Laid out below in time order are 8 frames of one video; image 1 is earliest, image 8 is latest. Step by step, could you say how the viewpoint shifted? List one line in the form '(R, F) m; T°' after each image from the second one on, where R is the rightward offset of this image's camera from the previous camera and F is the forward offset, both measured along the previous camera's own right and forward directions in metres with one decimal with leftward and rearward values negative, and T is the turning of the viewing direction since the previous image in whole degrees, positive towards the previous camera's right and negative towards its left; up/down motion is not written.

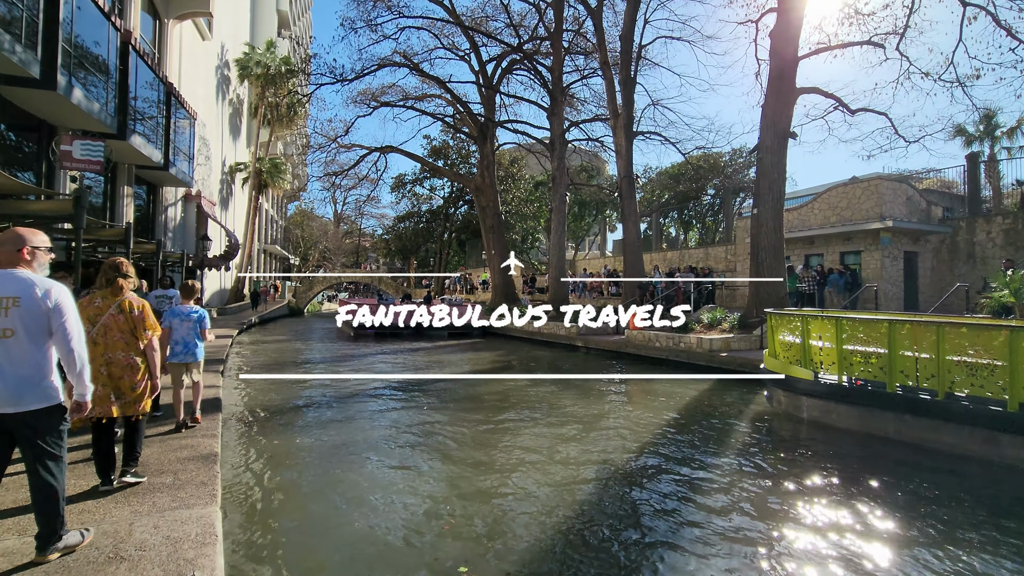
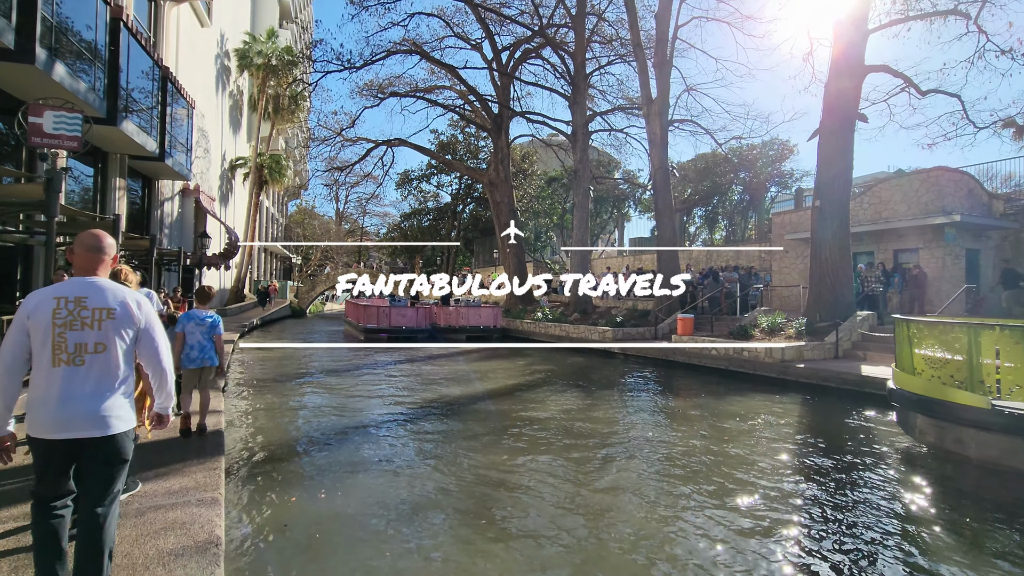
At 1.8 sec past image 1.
(-0.8, +1.5) m; 0°
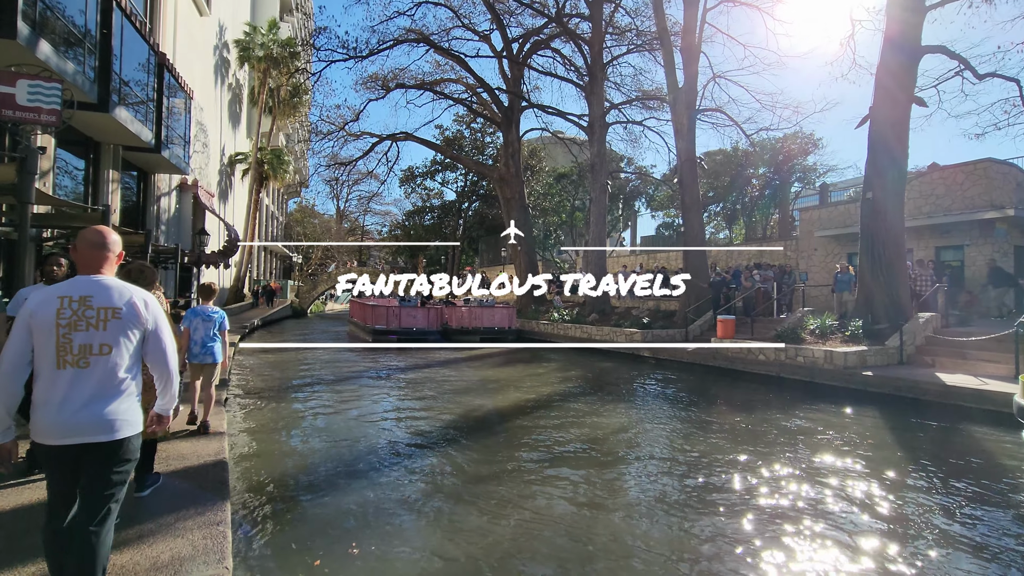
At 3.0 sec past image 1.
(-0.6, +1.0) m; 0°
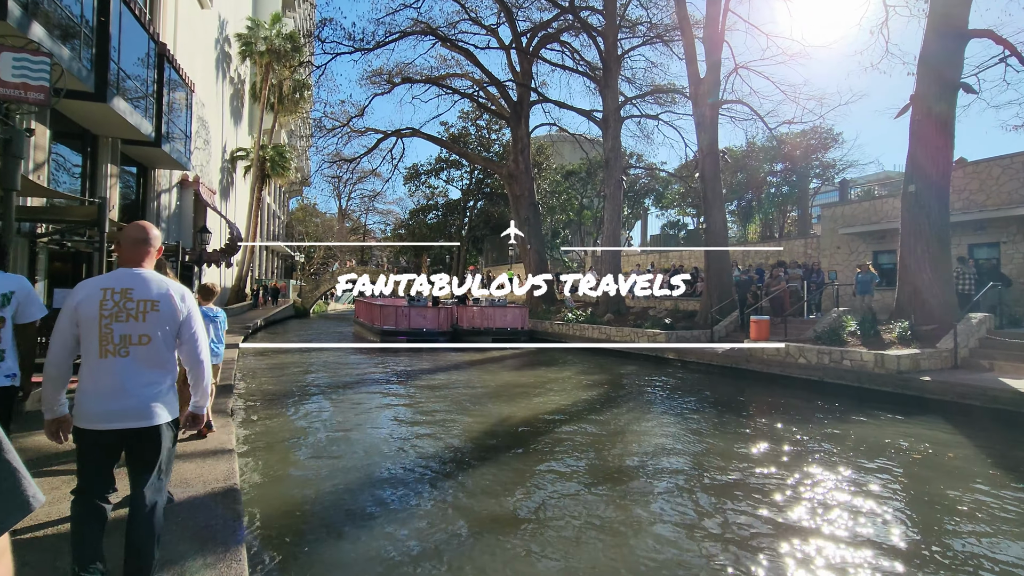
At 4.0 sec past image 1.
(-0.4, +0.7) m; 0°
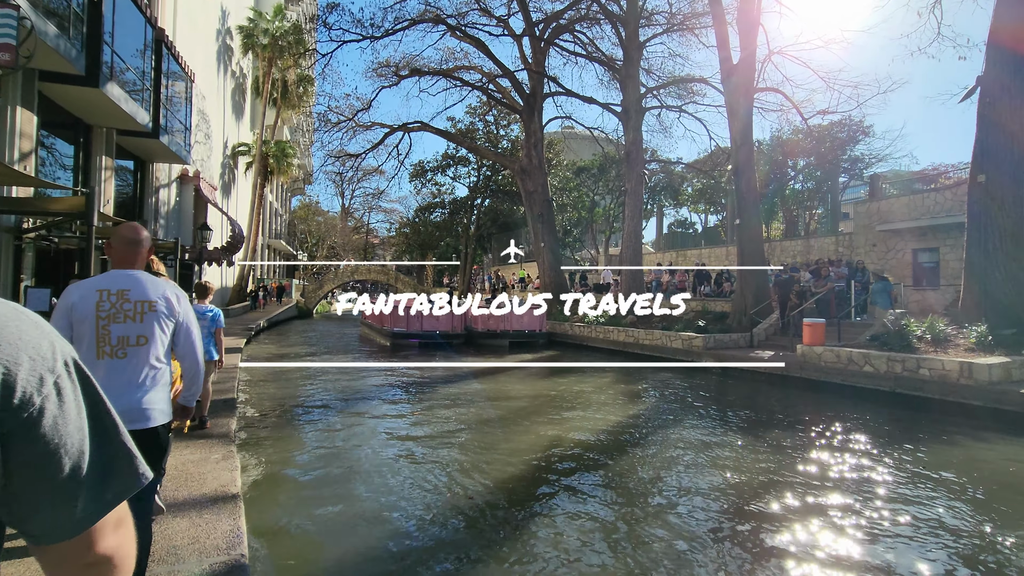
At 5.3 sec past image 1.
(-0.5, +1.0) m; 0°
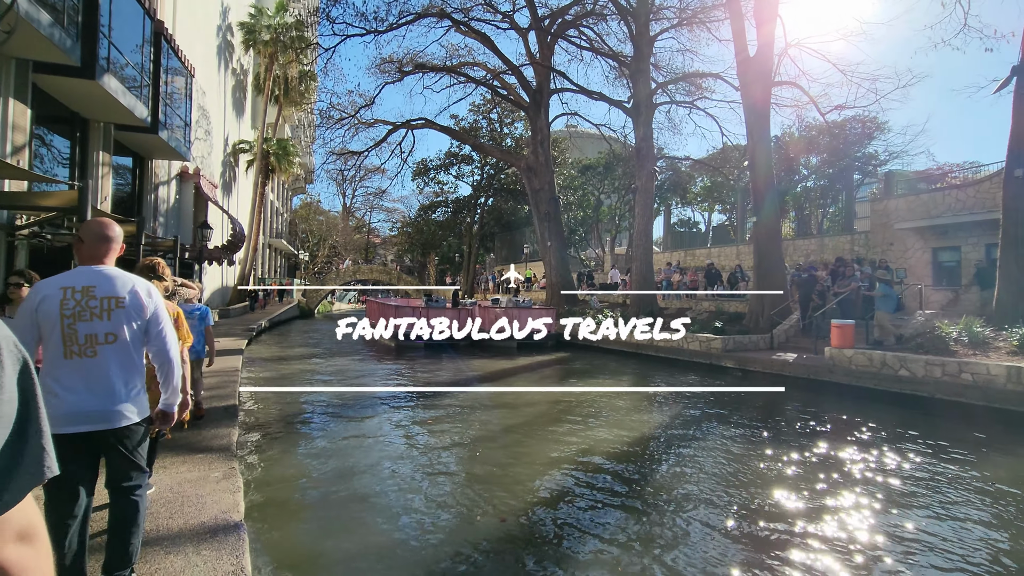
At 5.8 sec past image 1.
(-0.2, +0.5) m; 0°
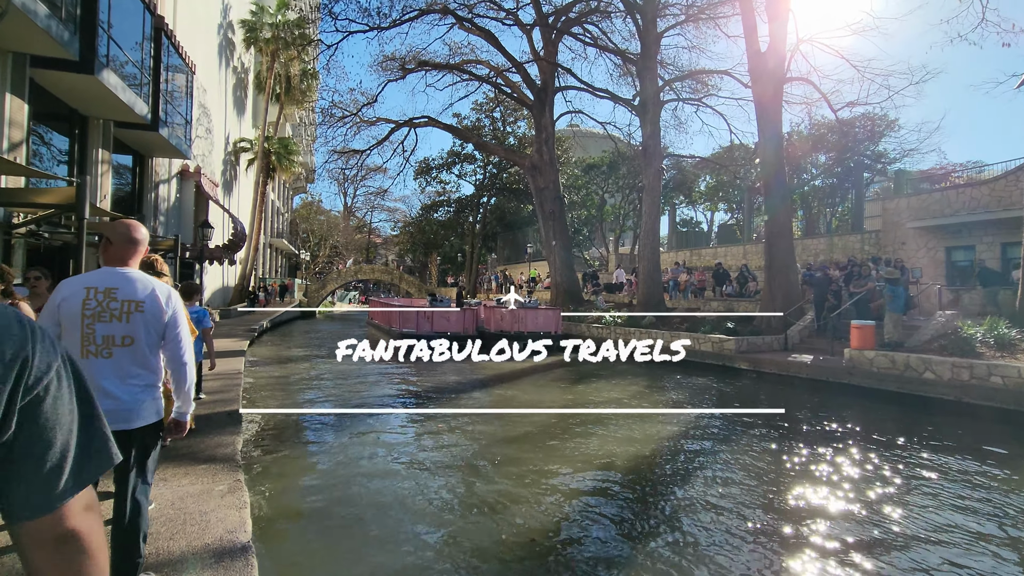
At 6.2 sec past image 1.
(-0.2, +0.3) m; 0°
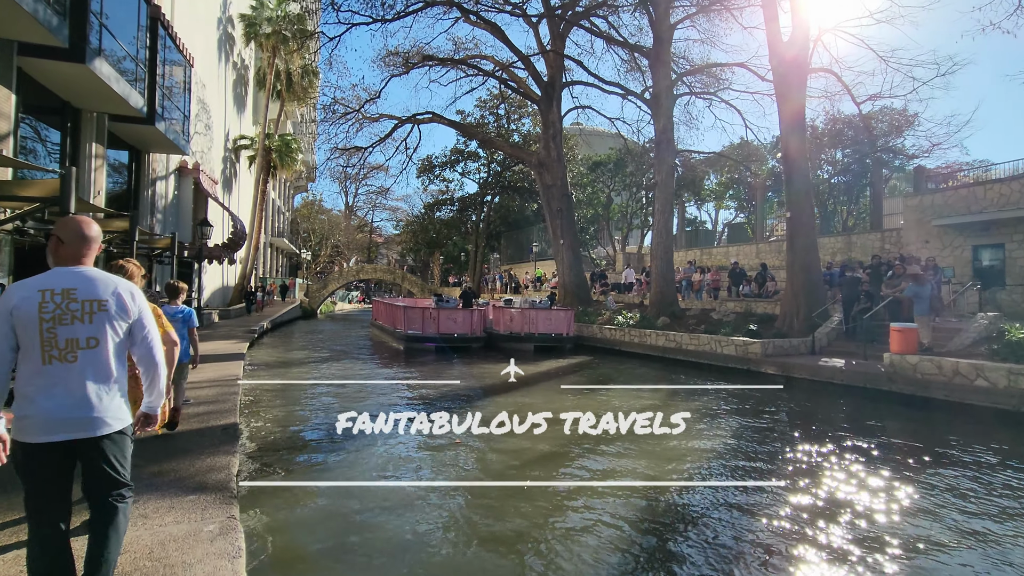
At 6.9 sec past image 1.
(-0.3, +0.6) m; 0°
